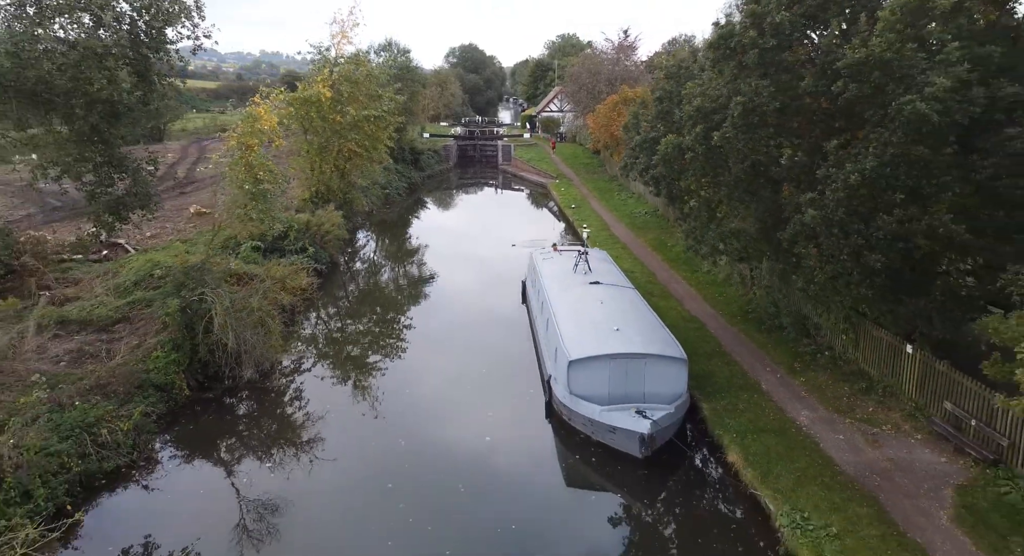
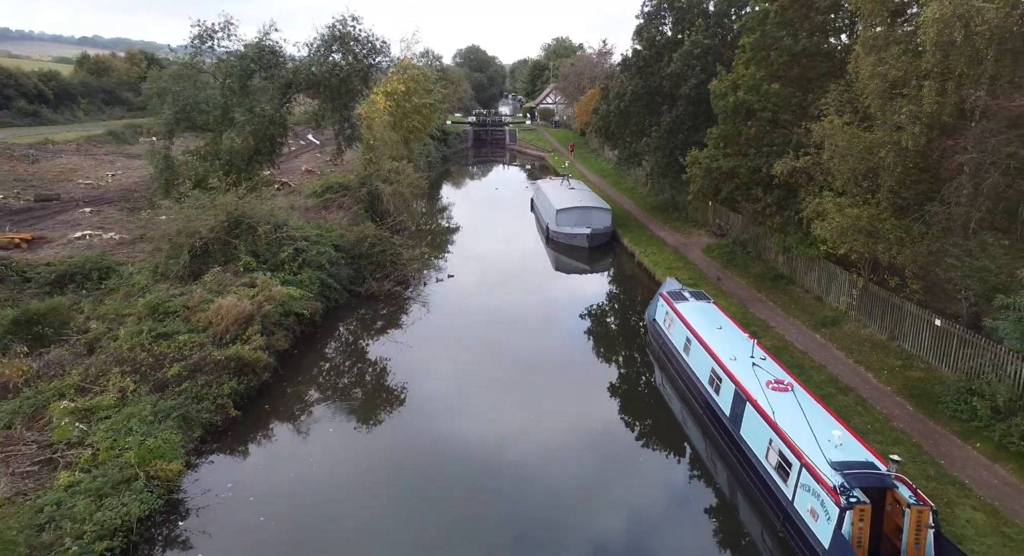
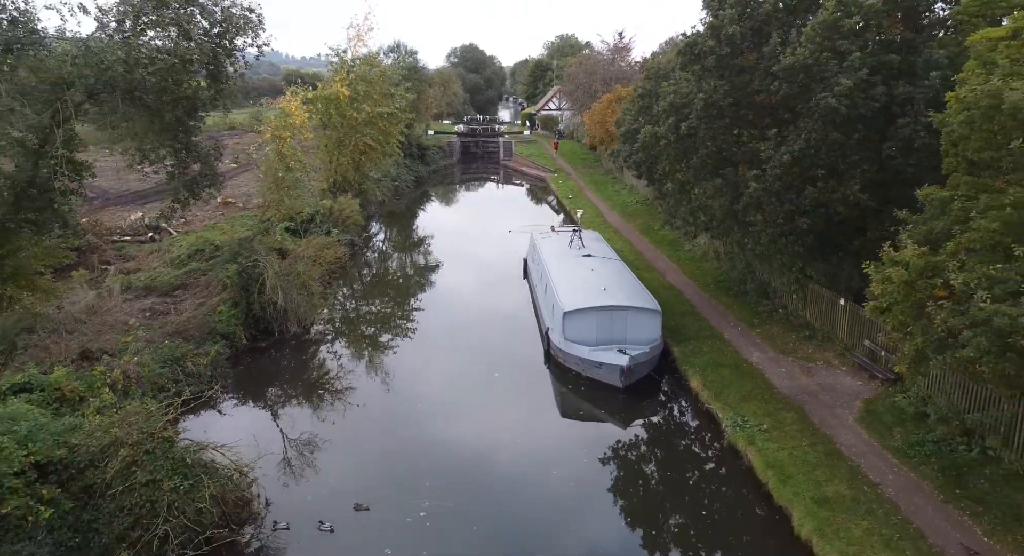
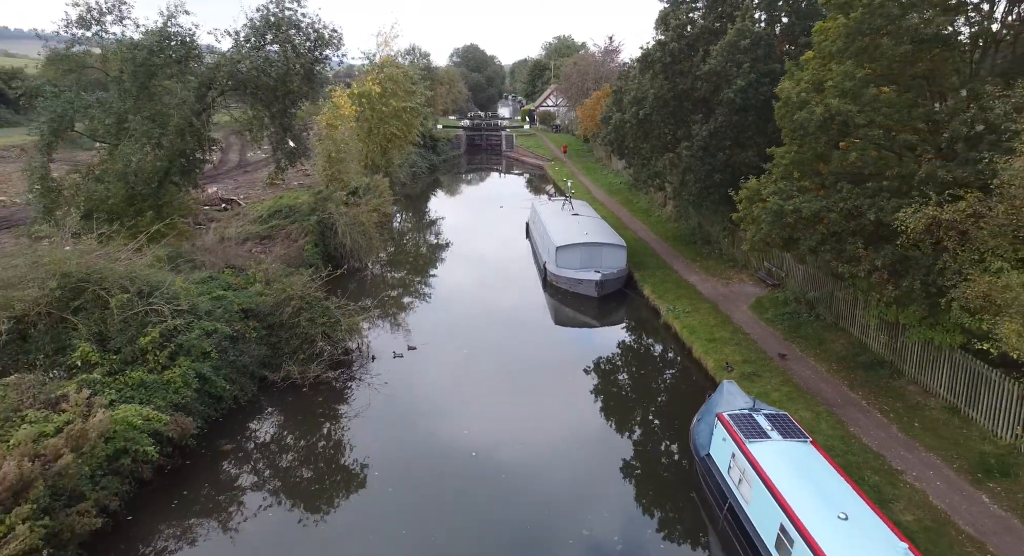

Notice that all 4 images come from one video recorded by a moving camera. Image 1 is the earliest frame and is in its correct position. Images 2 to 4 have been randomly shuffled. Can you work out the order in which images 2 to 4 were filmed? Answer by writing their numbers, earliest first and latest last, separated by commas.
3, 4, 2
